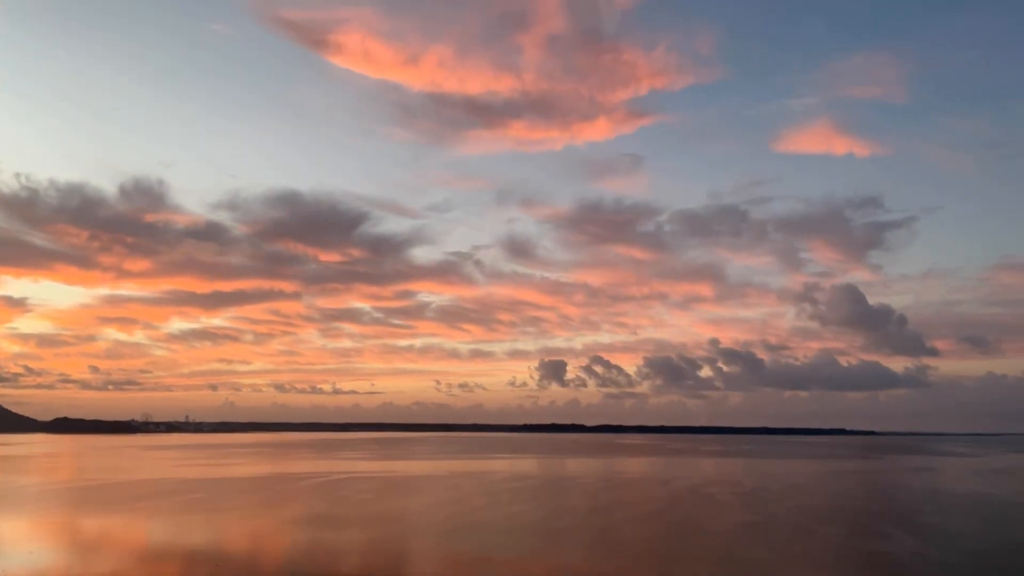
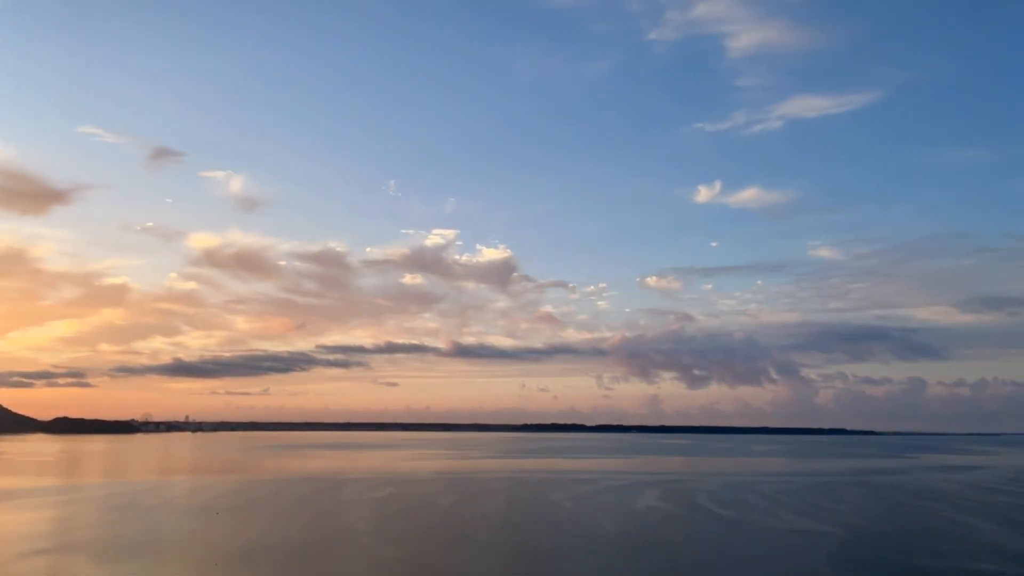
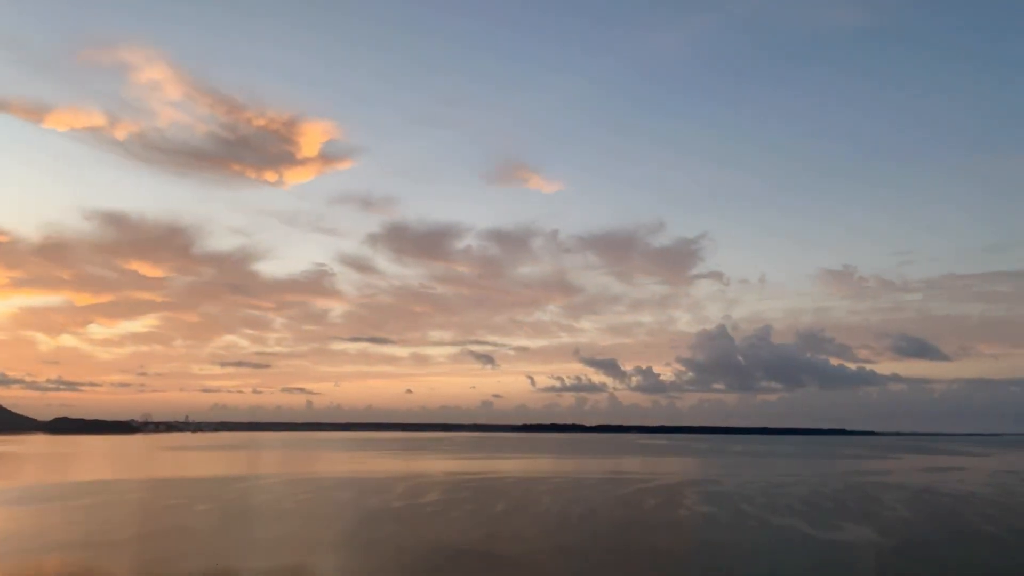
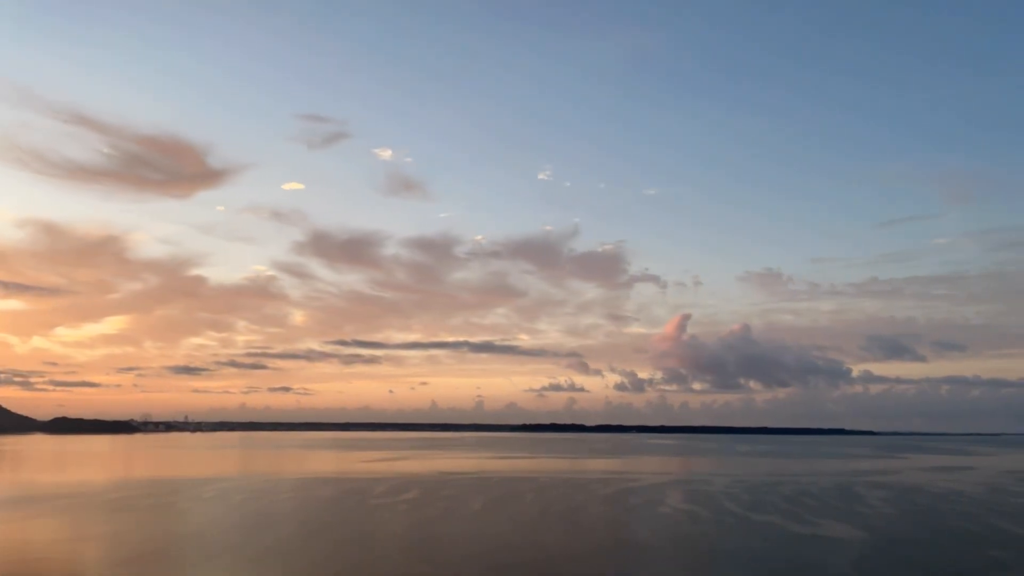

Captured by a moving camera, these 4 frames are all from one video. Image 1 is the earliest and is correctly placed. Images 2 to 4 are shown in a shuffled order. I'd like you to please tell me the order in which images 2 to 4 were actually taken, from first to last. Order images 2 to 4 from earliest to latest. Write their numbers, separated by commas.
3, 4, 2
